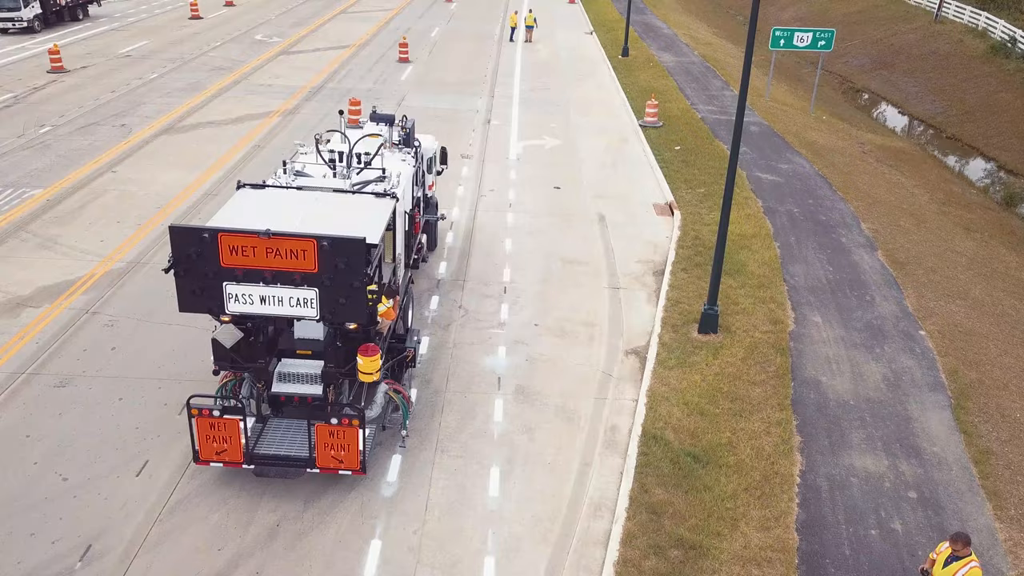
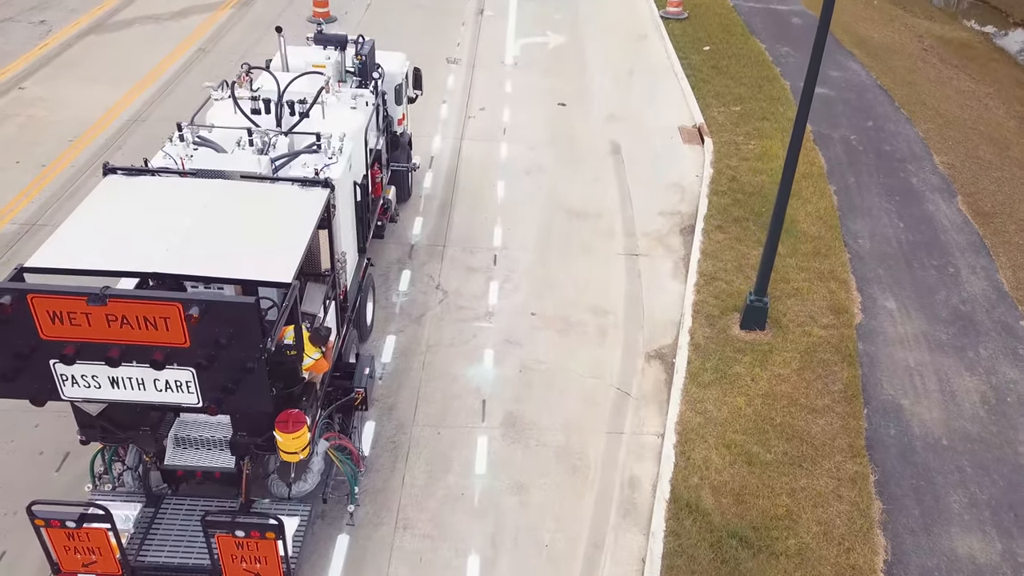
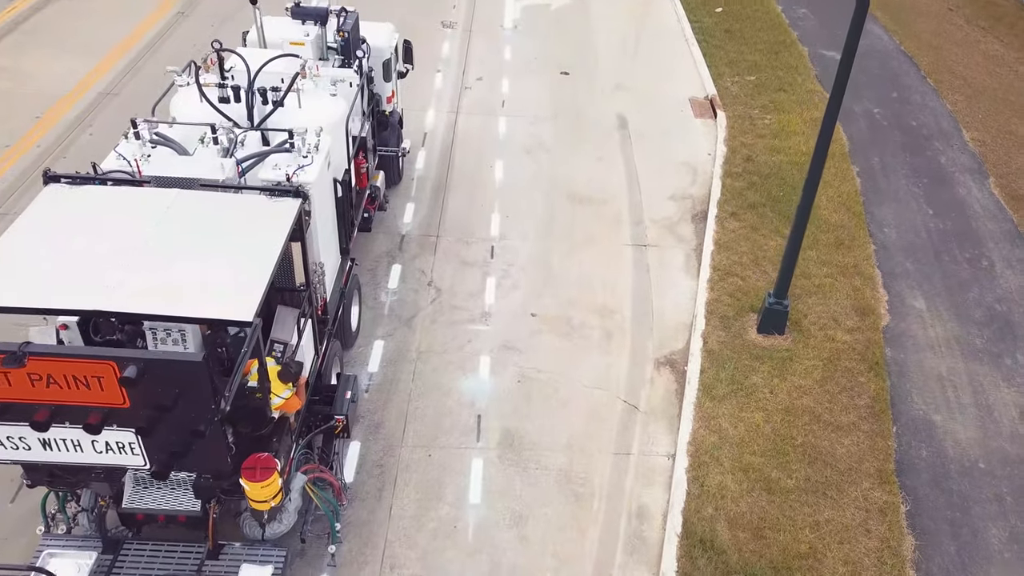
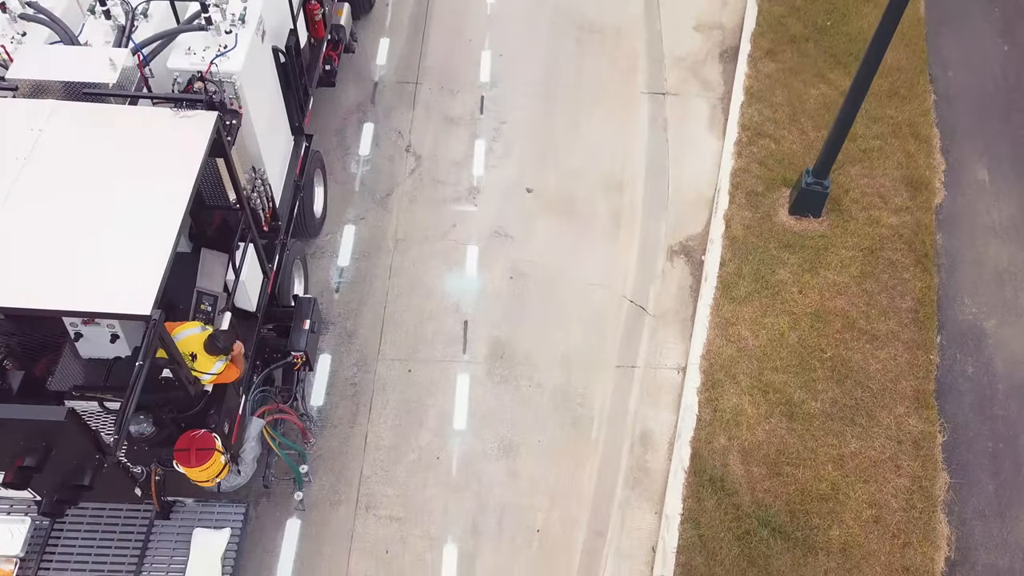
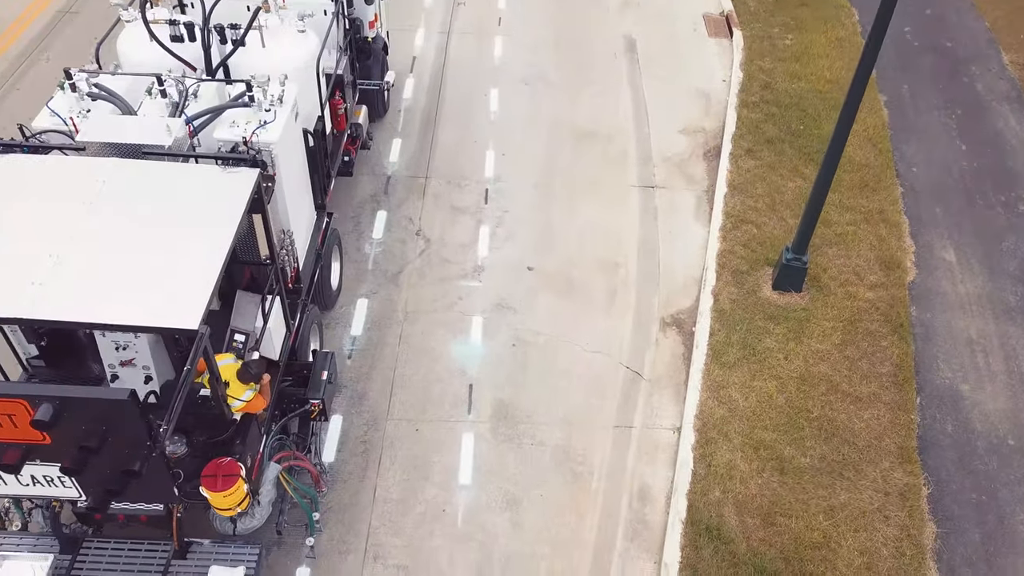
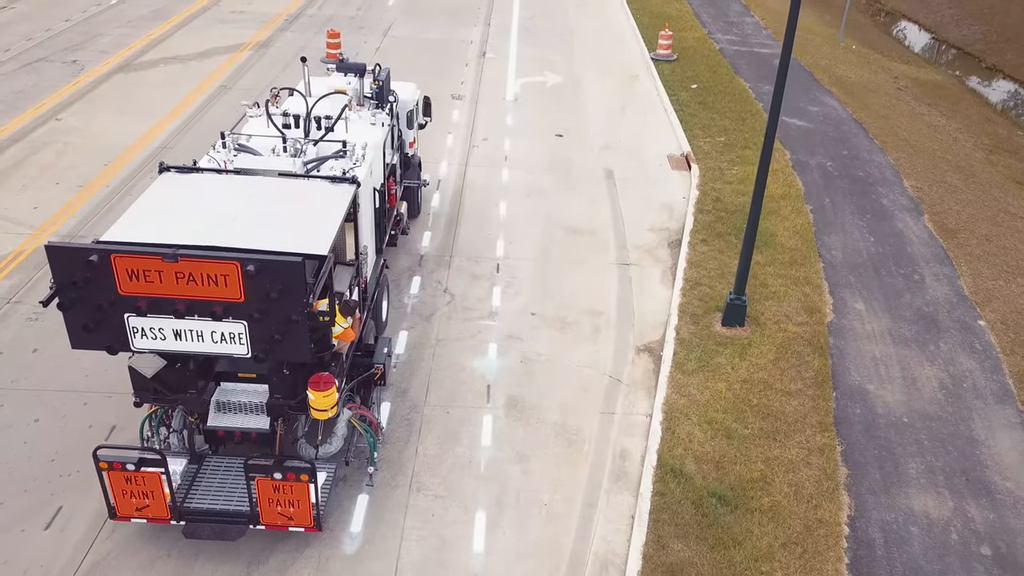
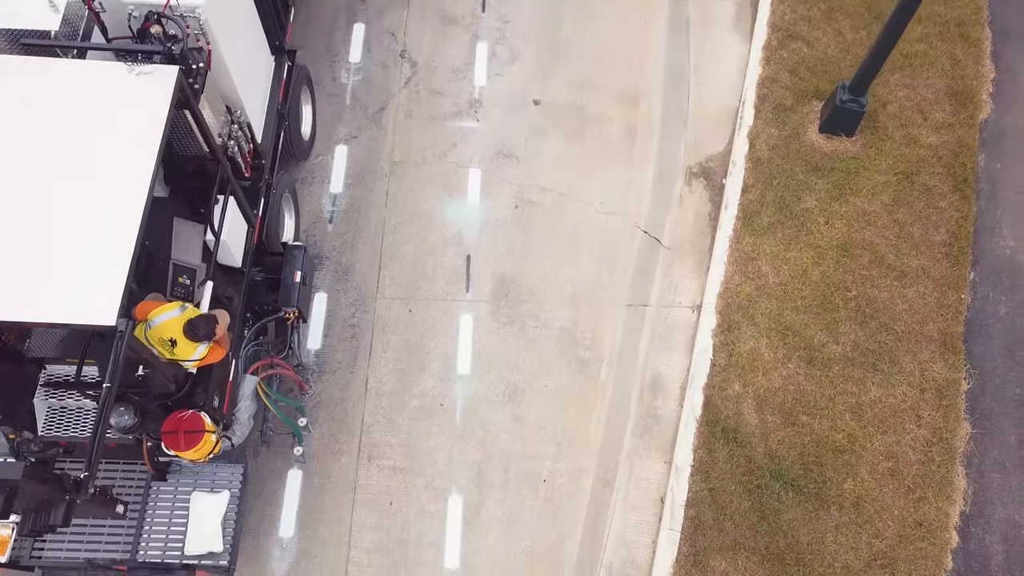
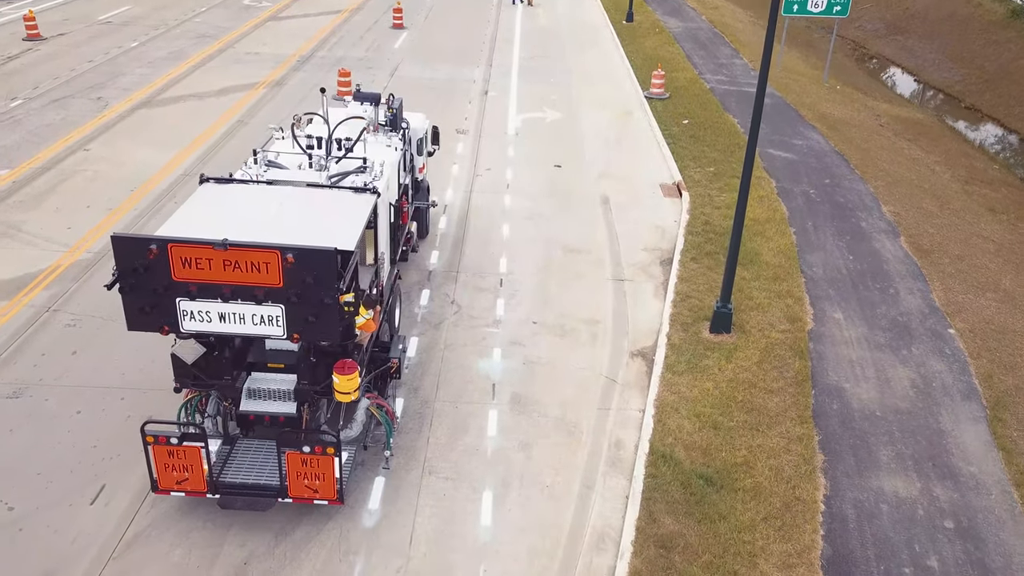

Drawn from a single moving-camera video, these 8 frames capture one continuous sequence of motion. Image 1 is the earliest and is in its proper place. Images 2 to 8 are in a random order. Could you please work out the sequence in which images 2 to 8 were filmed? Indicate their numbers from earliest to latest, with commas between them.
8, 6, 2, 3, 5, 4, 7
